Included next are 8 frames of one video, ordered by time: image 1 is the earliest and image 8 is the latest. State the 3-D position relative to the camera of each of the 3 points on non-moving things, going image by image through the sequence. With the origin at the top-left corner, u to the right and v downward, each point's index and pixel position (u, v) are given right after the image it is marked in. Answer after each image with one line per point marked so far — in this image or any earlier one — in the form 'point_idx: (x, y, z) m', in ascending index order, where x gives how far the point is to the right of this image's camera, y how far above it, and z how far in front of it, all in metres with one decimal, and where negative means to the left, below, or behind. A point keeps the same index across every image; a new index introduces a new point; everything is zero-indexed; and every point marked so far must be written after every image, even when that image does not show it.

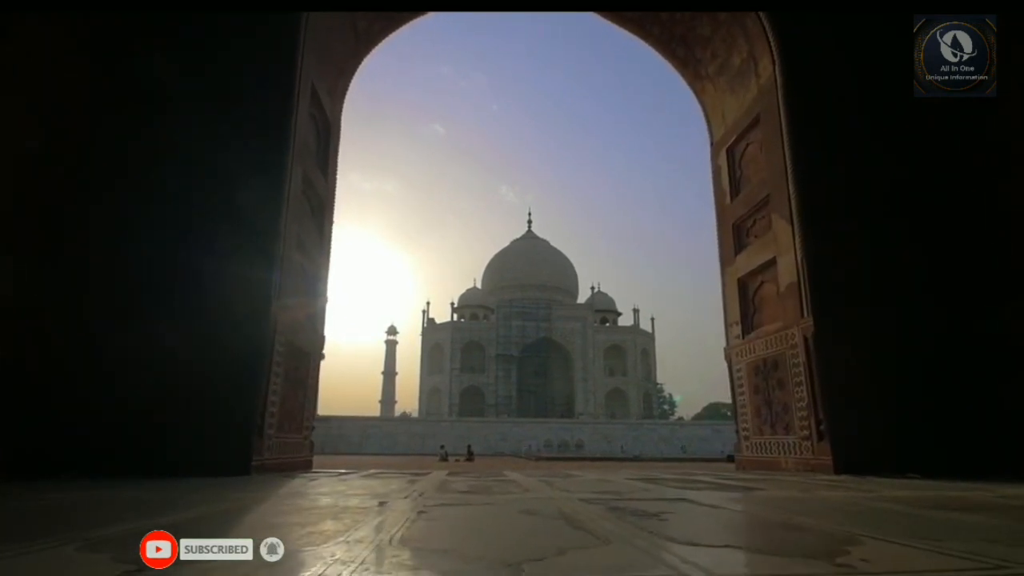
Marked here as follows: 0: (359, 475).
0: (-0.9, -1.2, +3.6) m
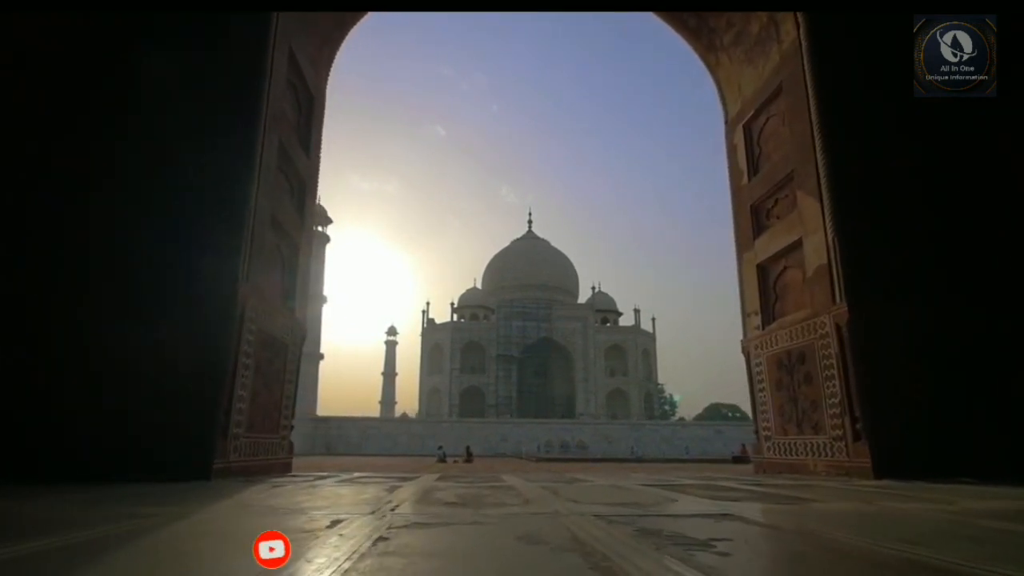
0: (-0.9, -1.1, +3.2) m
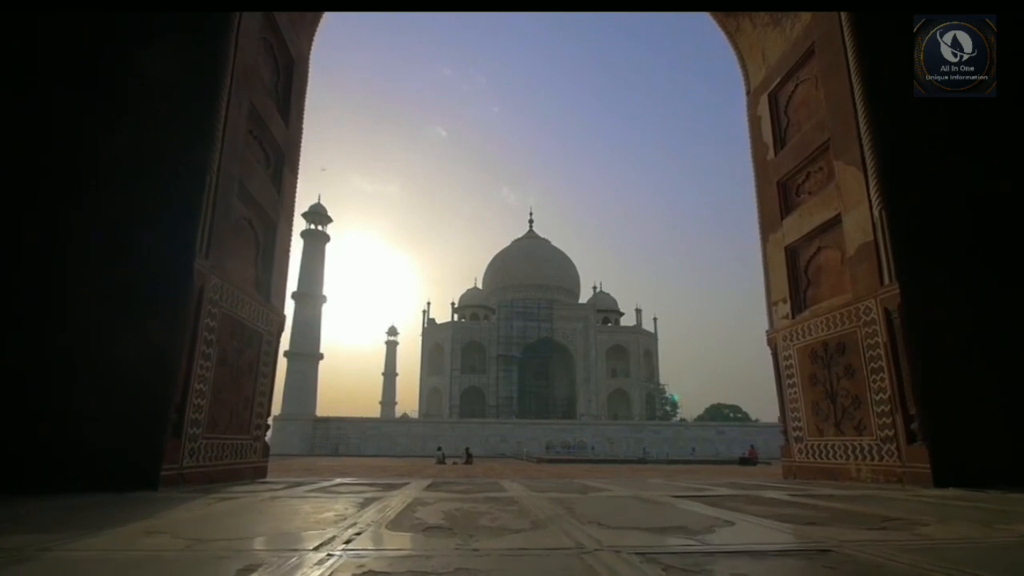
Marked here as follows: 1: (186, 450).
0: (-0.9, -1.0, +2.8) m
1: (-1.9, -0.9, +3.3) m
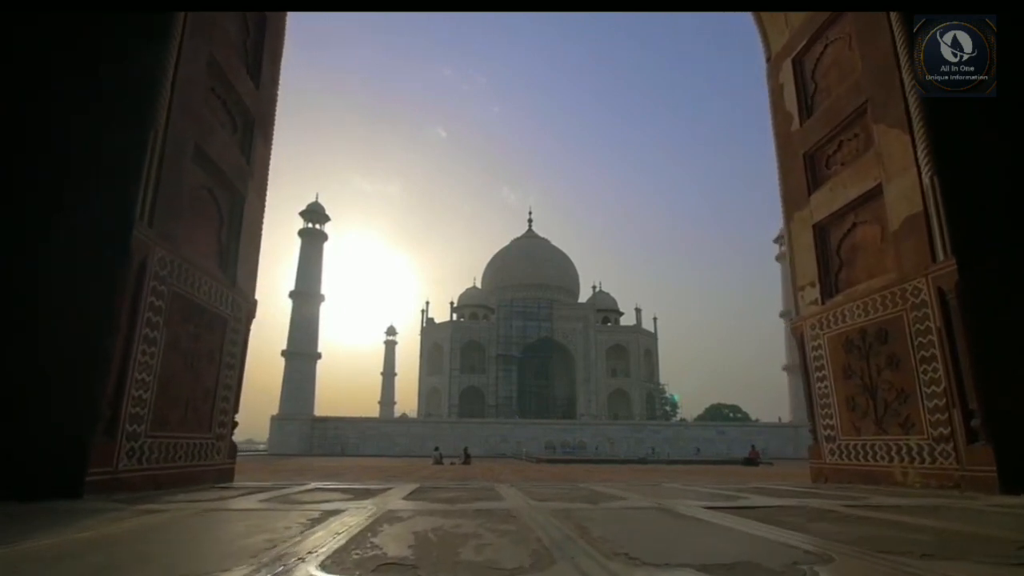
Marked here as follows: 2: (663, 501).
0: (-0.9, -0.9, +2.4) m
1: (-1.9, -0.8, +2.9) m
2: (+0.5, -0.8, +2.1) m
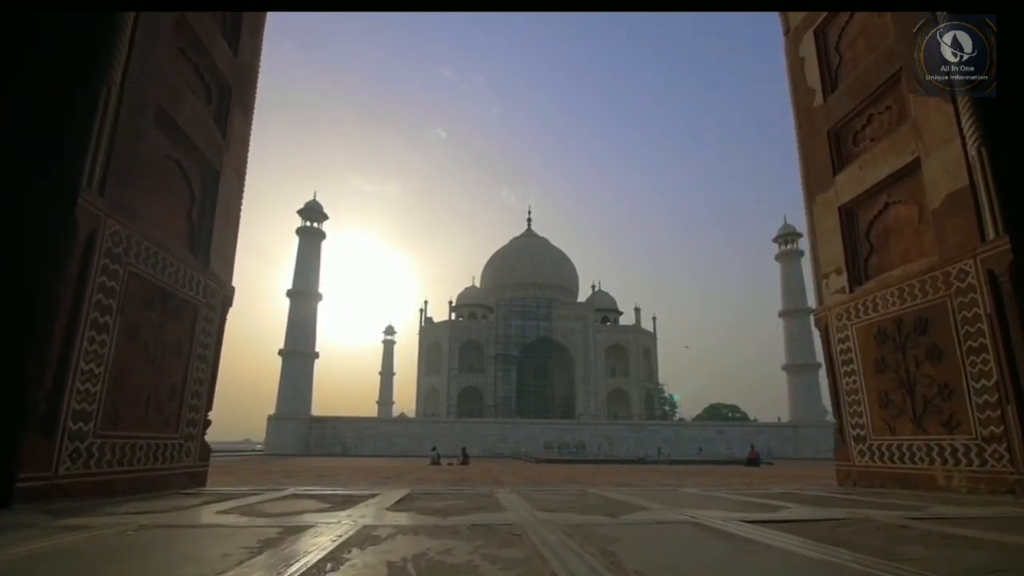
0: (-0.9, -0.8, +2.1) m
1: (-1.9, -0.7, +2.6) m
2: (+0.5, -0.7, +1.8) m
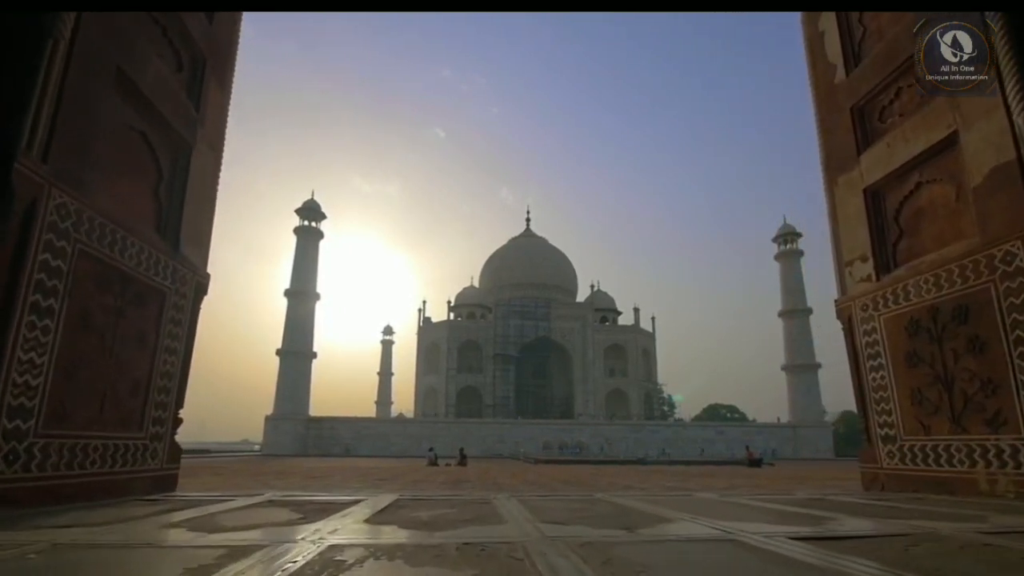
0: (-0.9, -0.7, +1.8) m
1: (-1.9, -0.7, +2.3) m
2: (+0.5, -0.6, +1.5) m
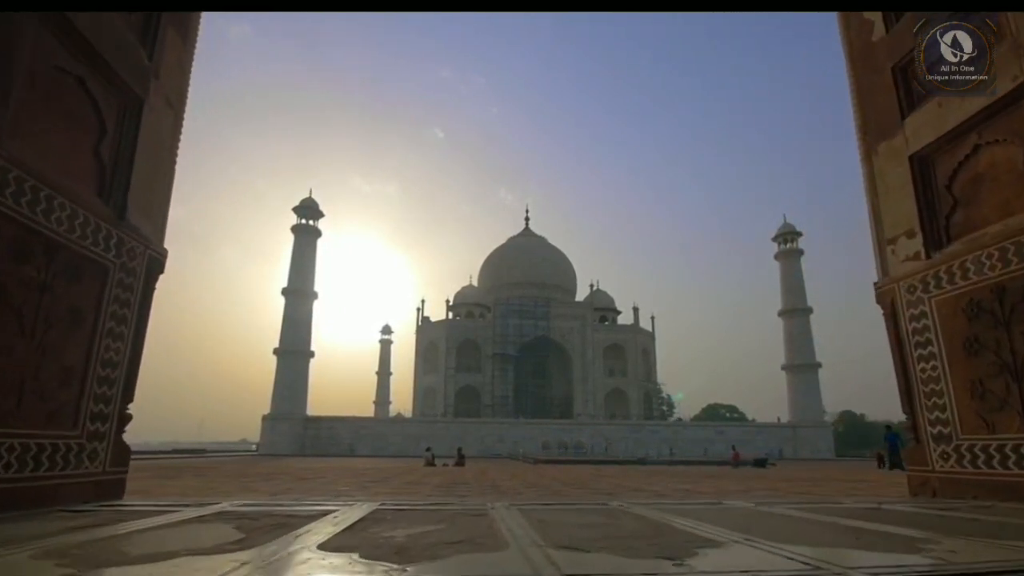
0: (-0.9, -0.6, +1.5) m
1: (-1.9, -0.6, +2.0) m
2: (+0.5, -0.5, +1.2) m
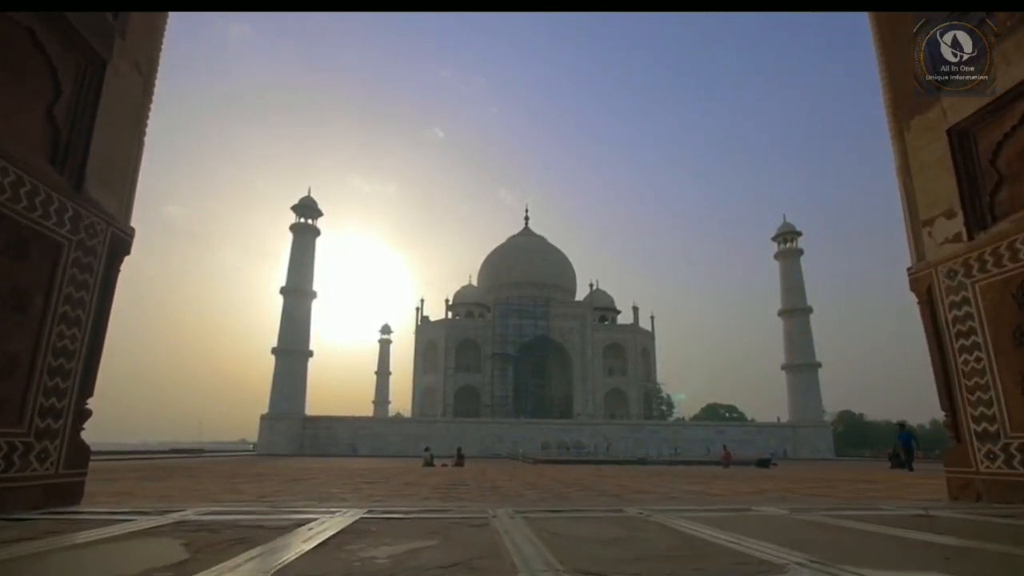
0: (-0.9, -0.6, +1.2) m
1: (-1.9, -0.5, +1.7) m
2: (+0.6, -0.5, +0.9) m
